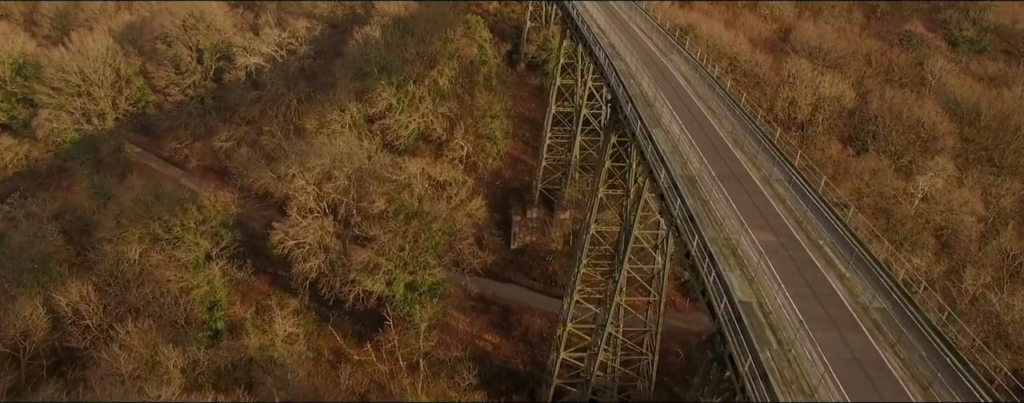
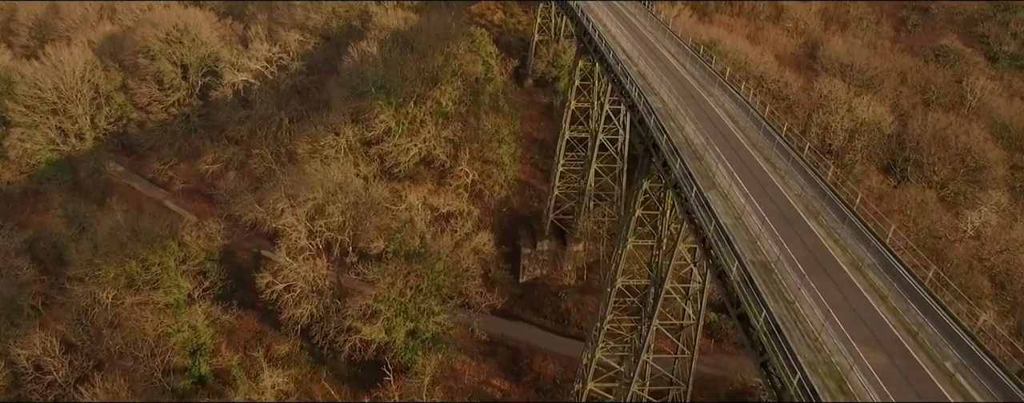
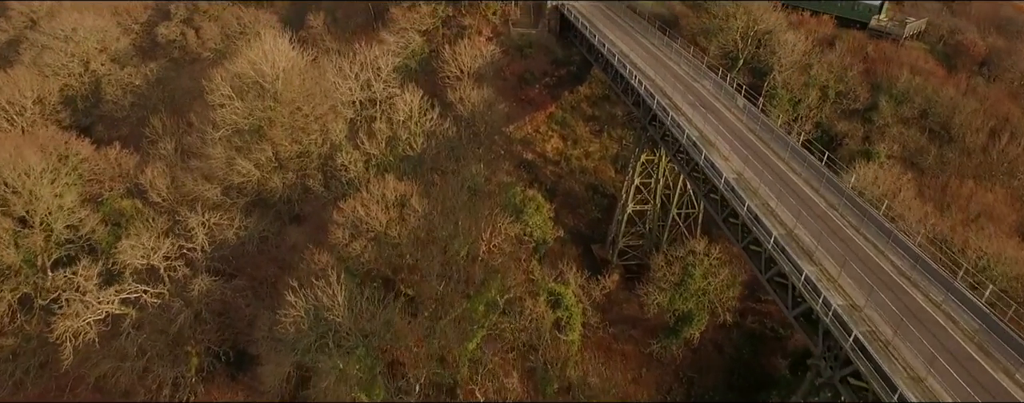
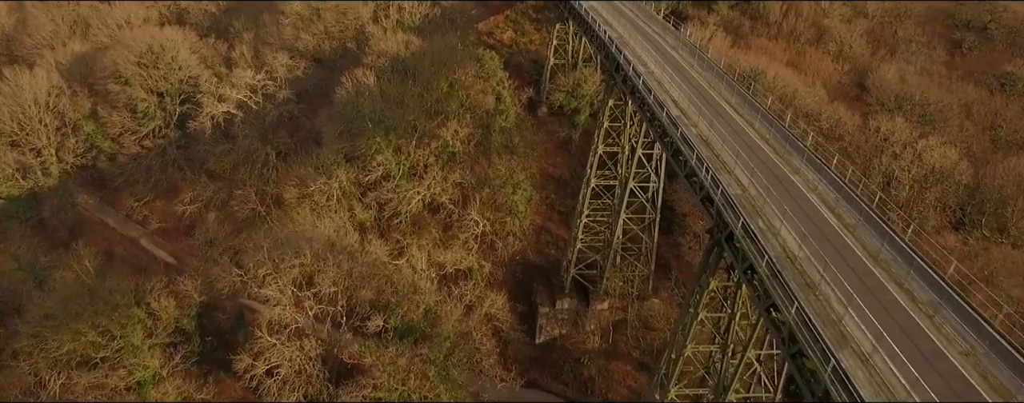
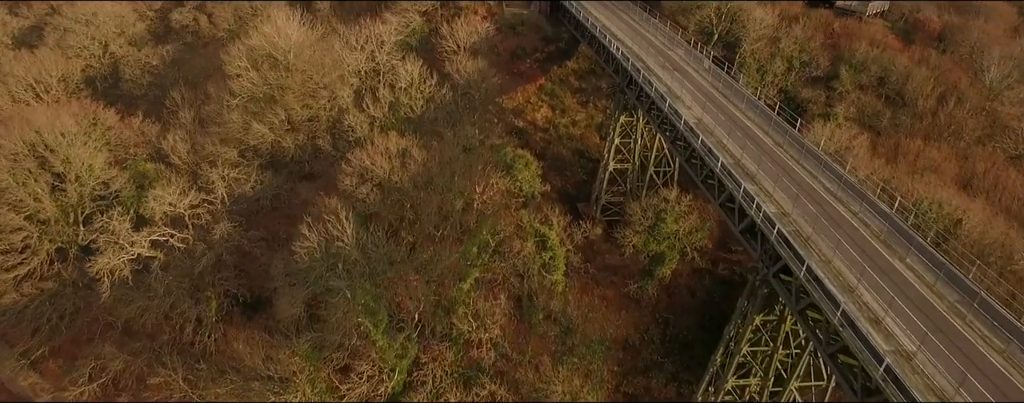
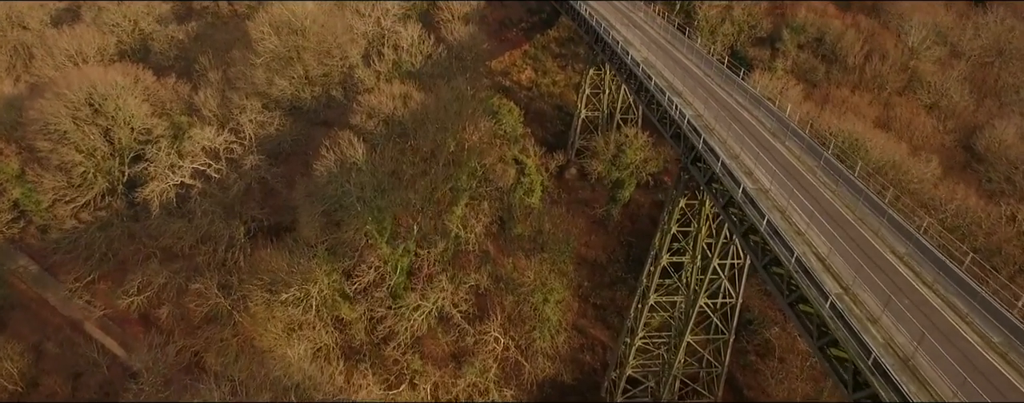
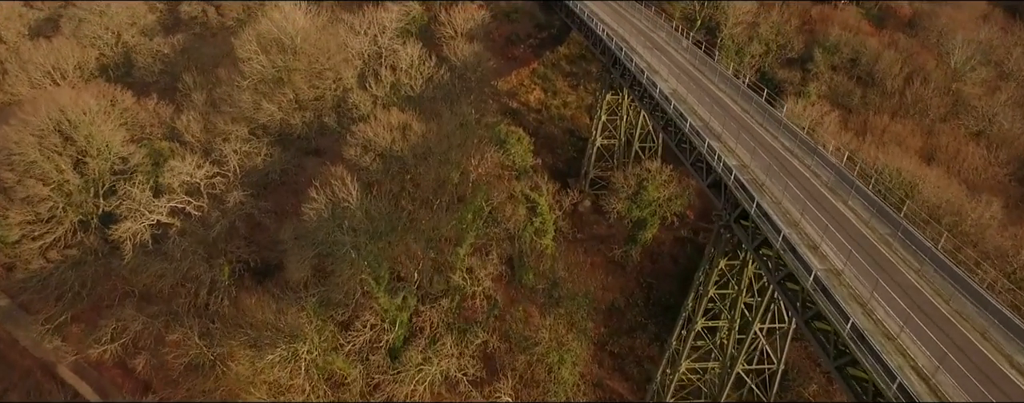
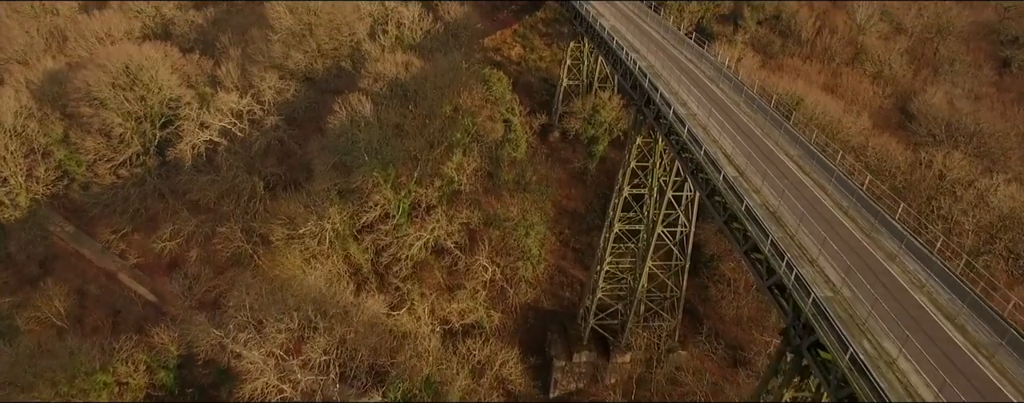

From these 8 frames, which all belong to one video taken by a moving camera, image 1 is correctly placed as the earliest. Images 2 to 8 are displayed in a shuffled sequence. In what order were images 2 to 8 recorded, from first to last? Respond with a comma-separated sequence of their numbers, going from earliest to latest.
2, 4, 8, 6, 7, 5, 3
